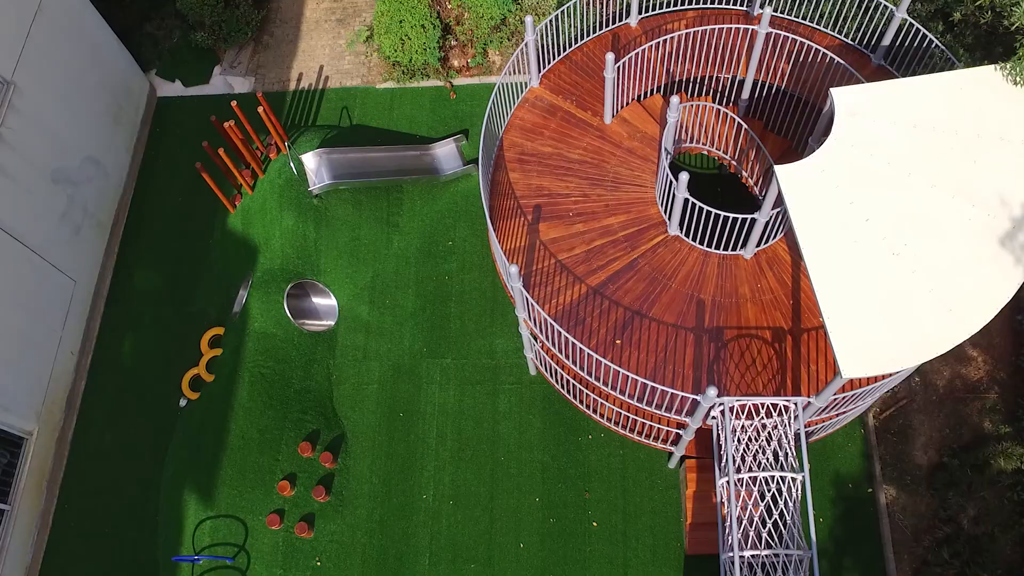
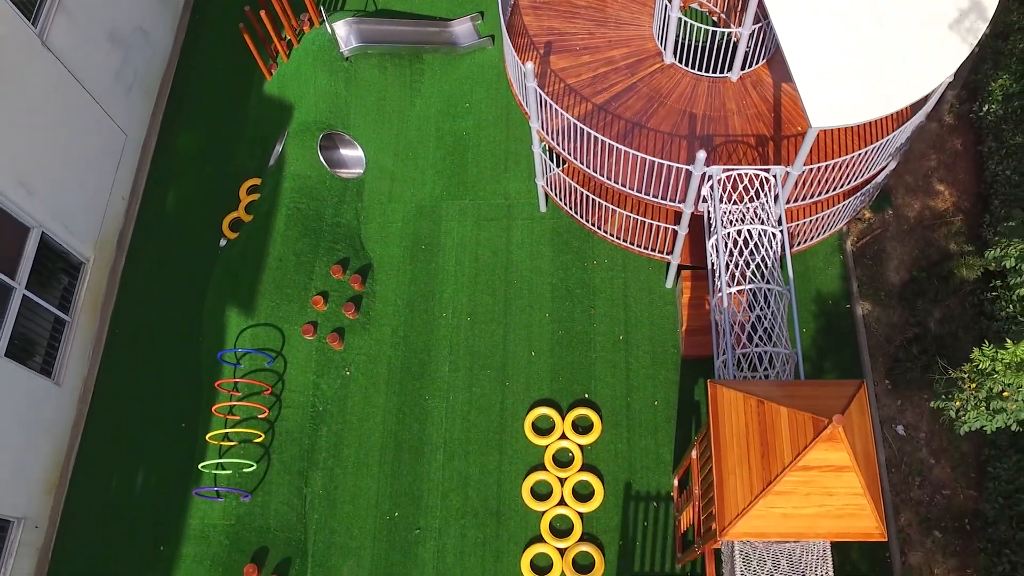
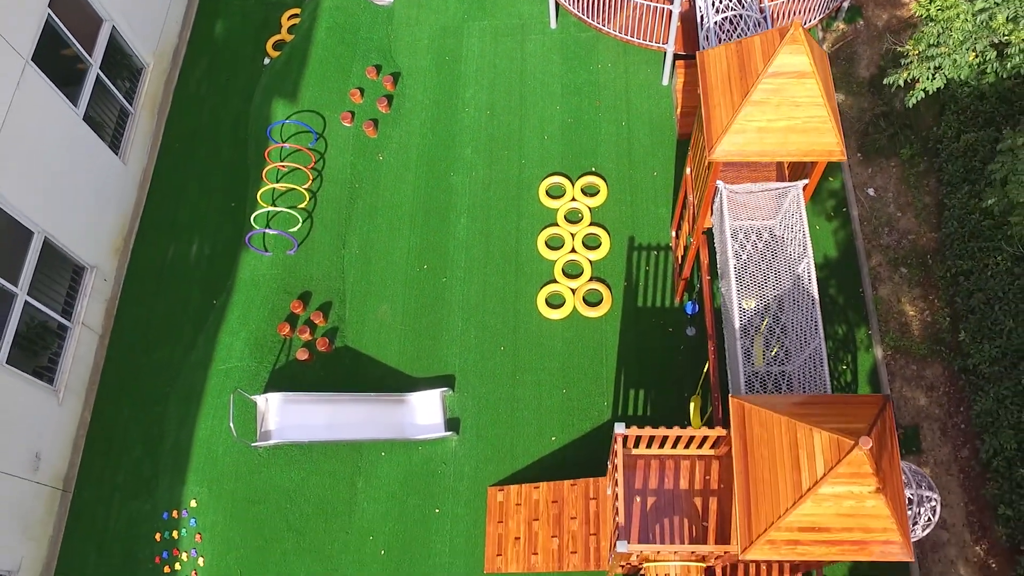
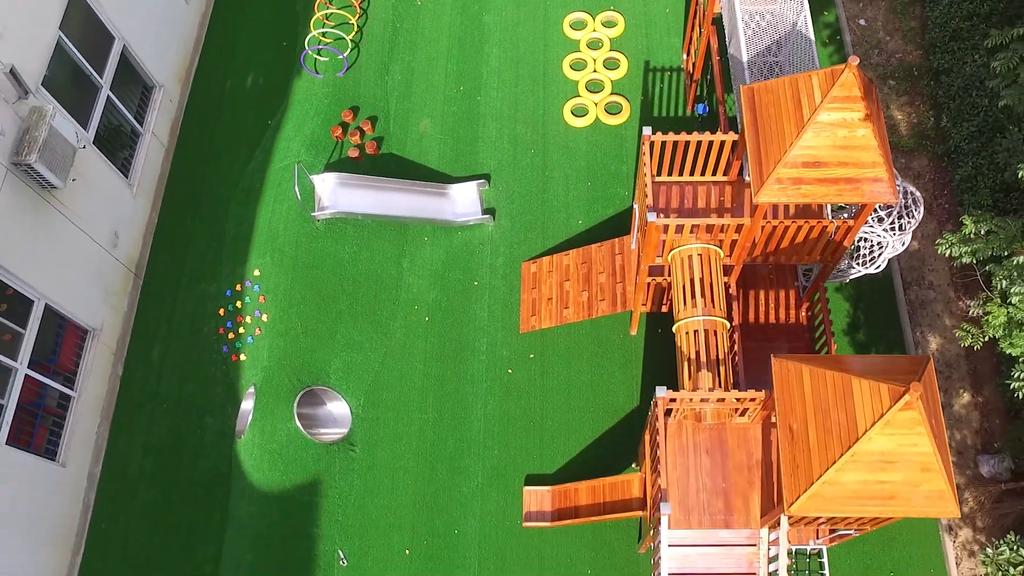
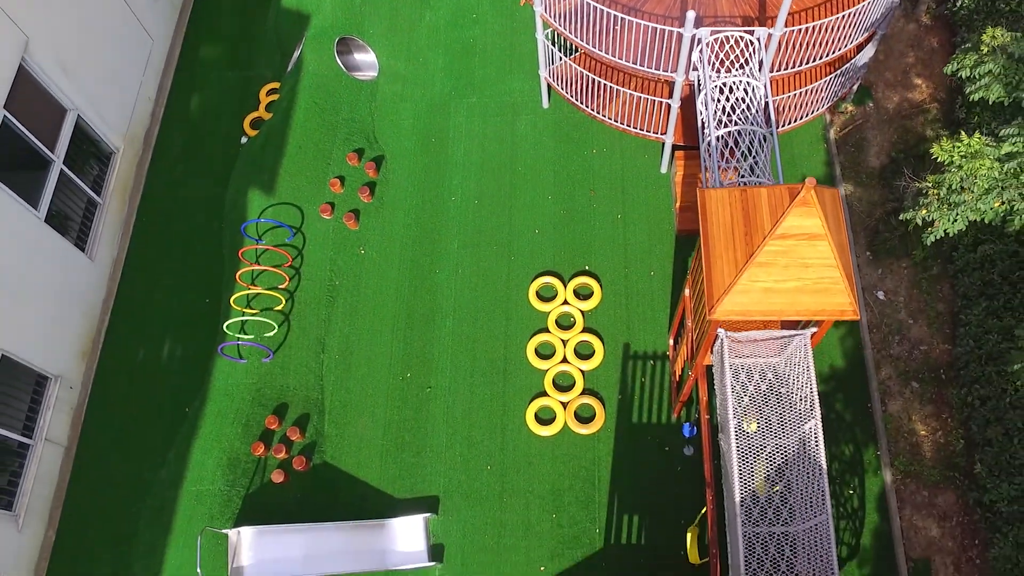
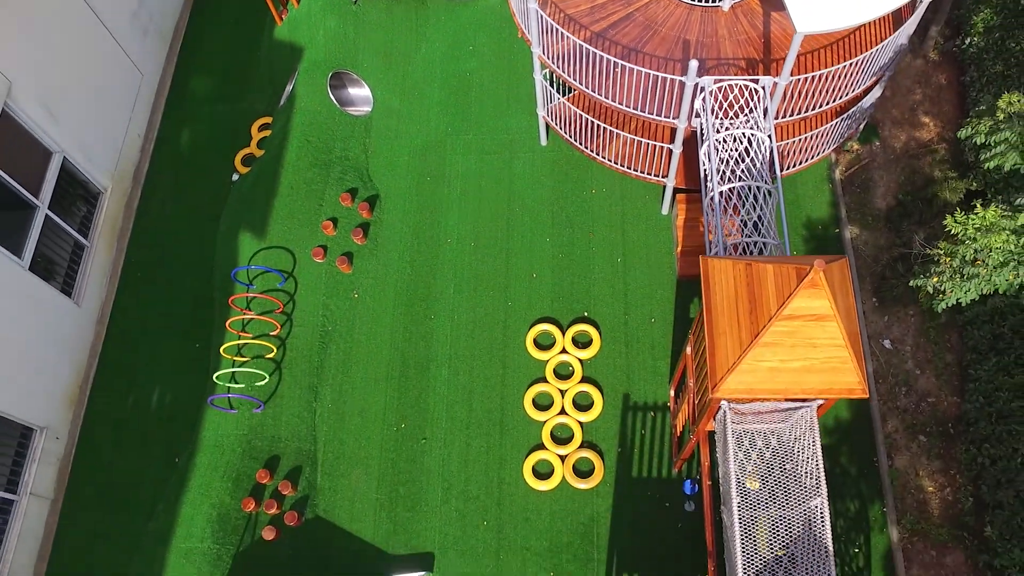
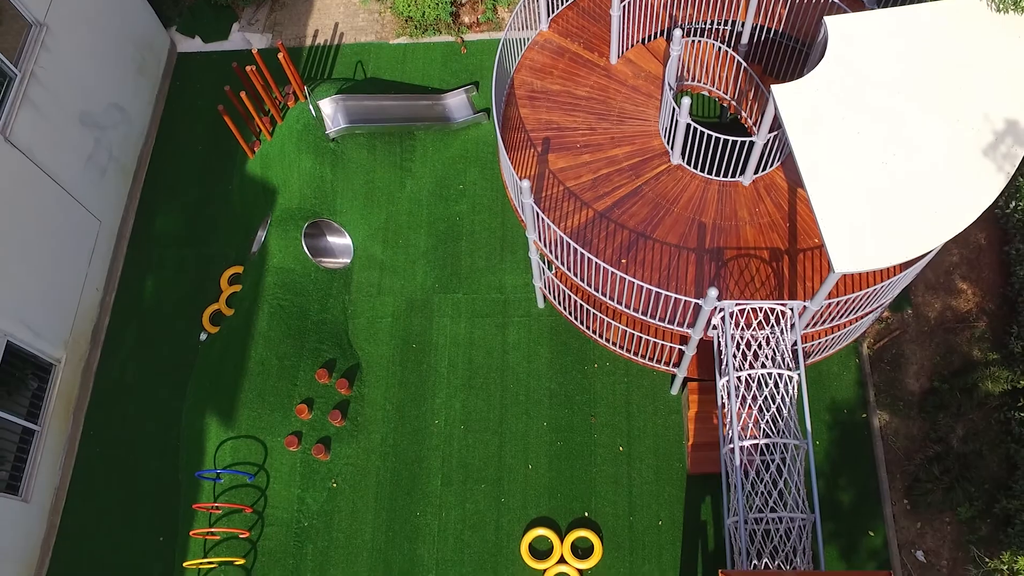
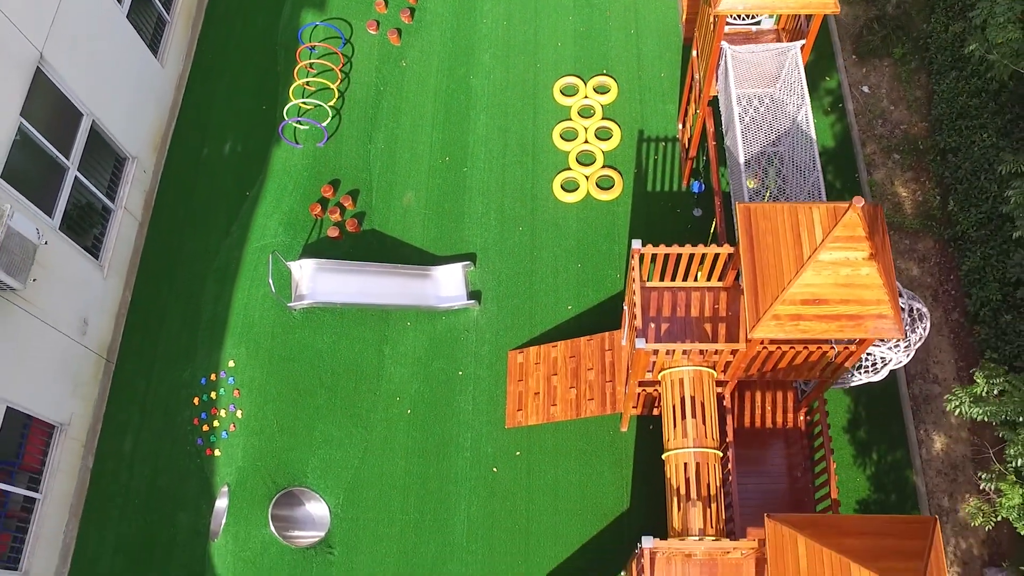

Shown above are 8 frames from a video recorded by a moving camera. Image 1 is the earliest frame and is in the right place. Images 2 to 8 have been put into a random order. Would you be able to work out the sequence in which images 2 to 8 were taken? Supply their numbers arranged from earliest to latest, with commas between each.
7, 2, 6, 5, 3, 8, 4
